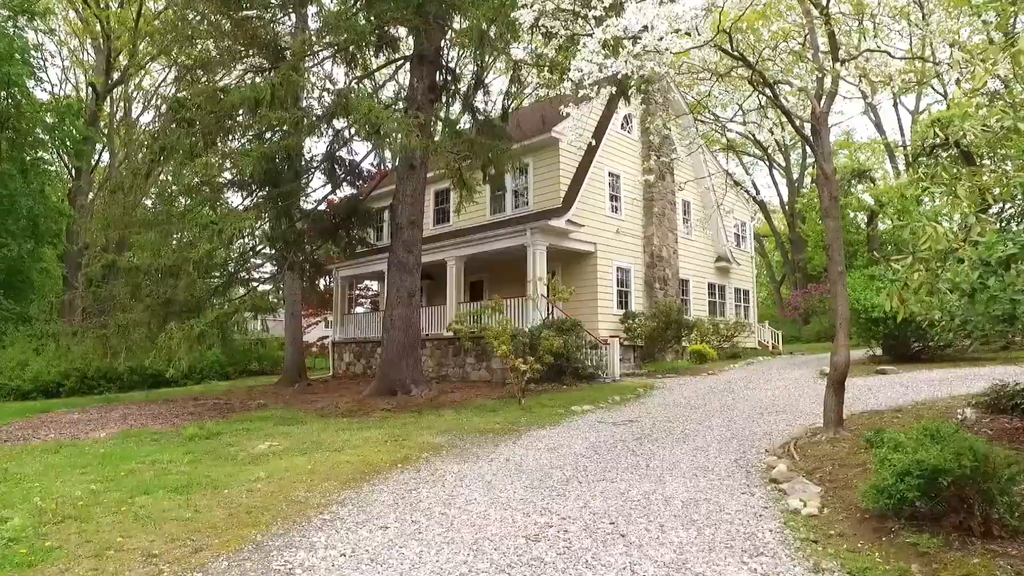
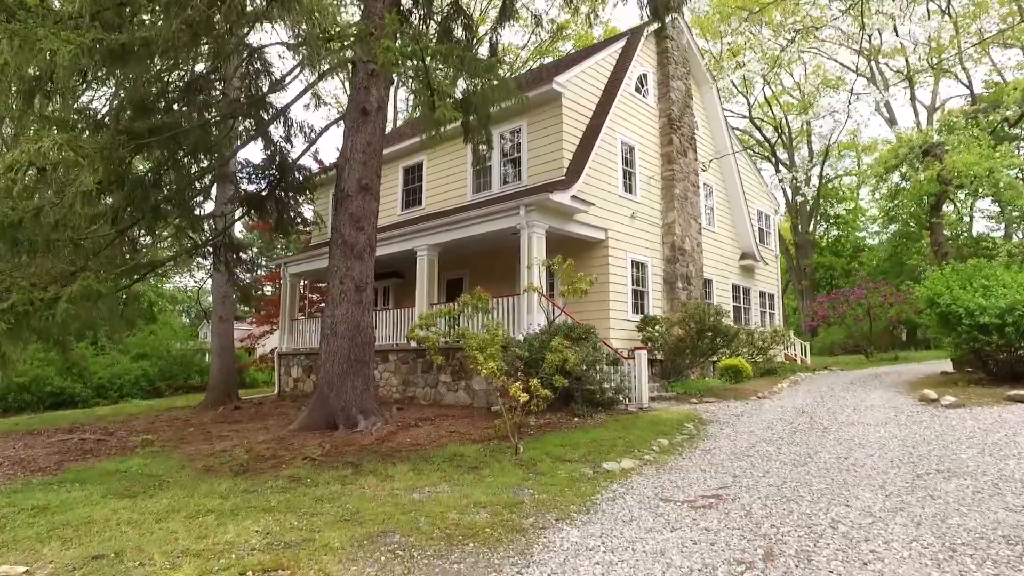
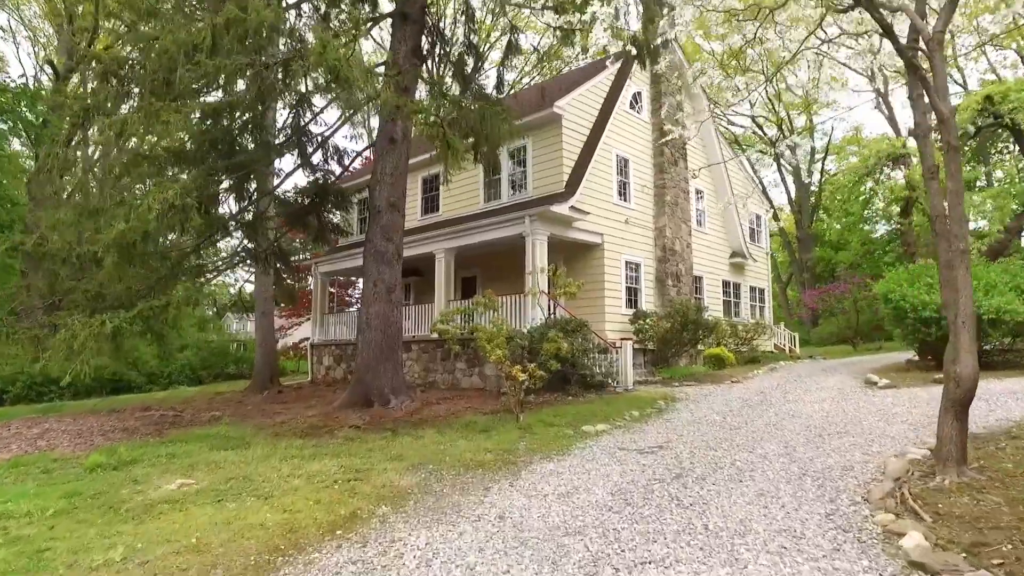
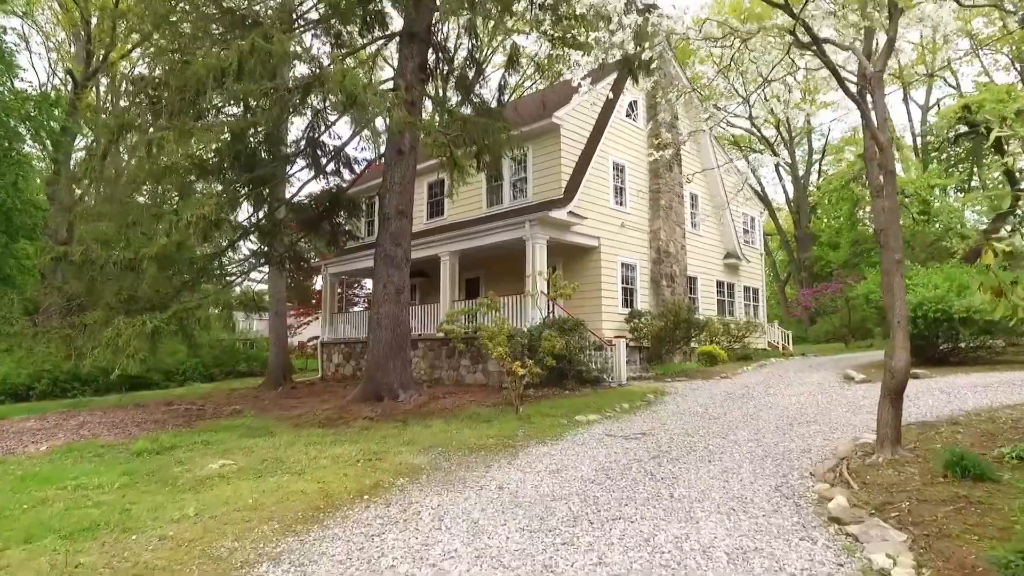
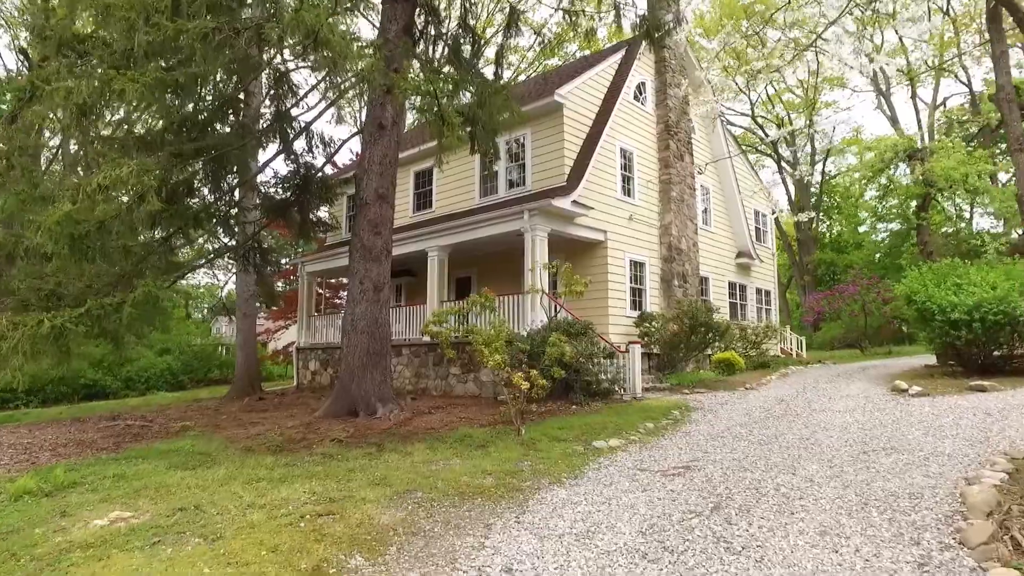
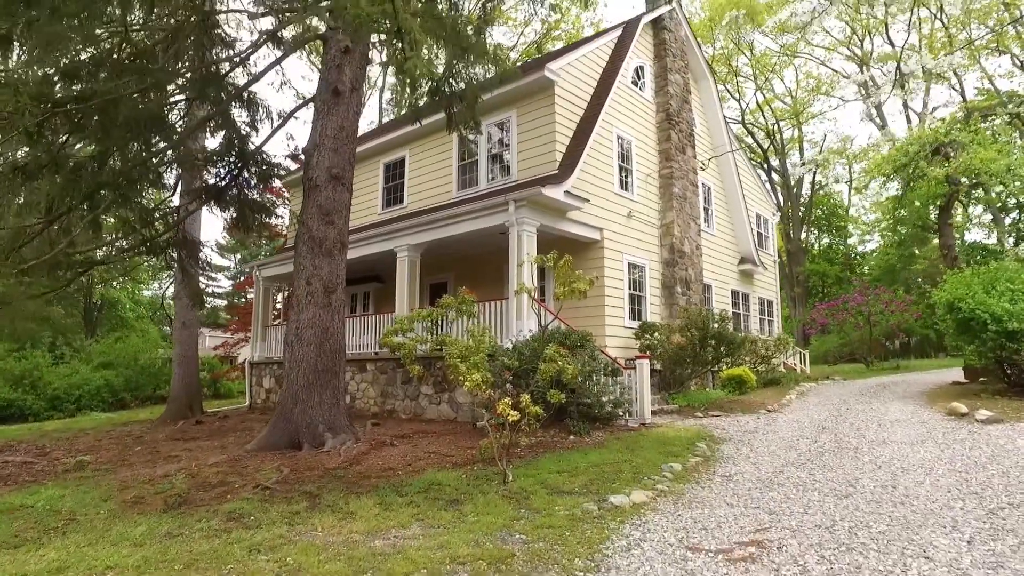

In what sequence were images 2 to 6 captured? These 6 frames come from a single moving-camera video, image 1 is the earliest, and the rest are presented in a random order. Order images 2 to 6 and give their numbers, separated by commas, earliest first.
4, 3, 5, 2, 6
